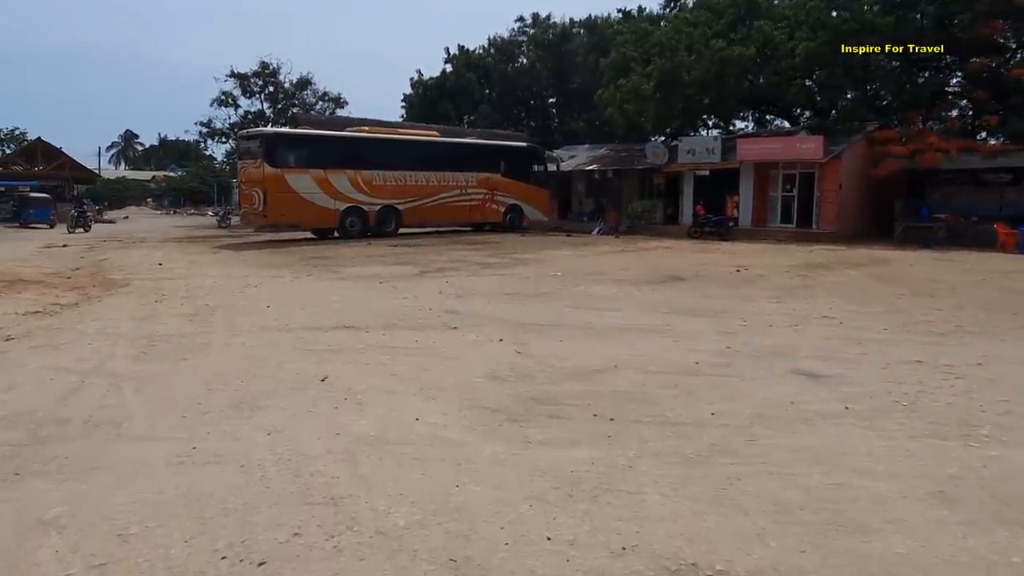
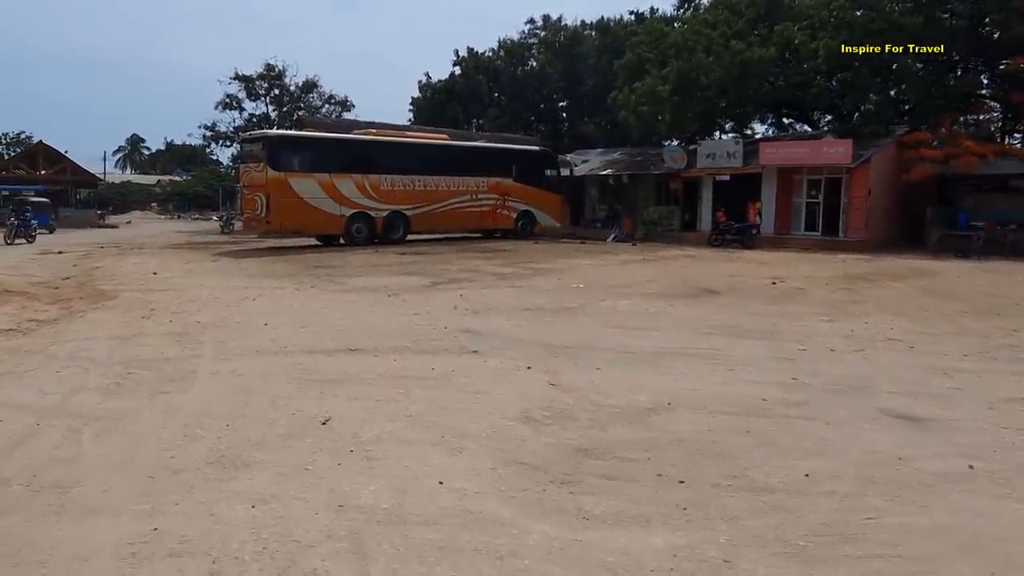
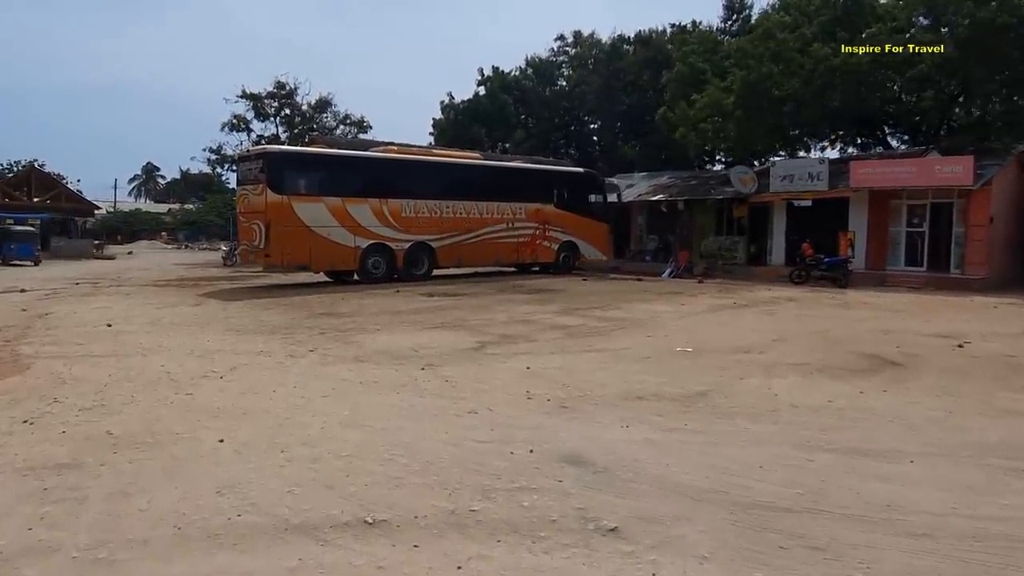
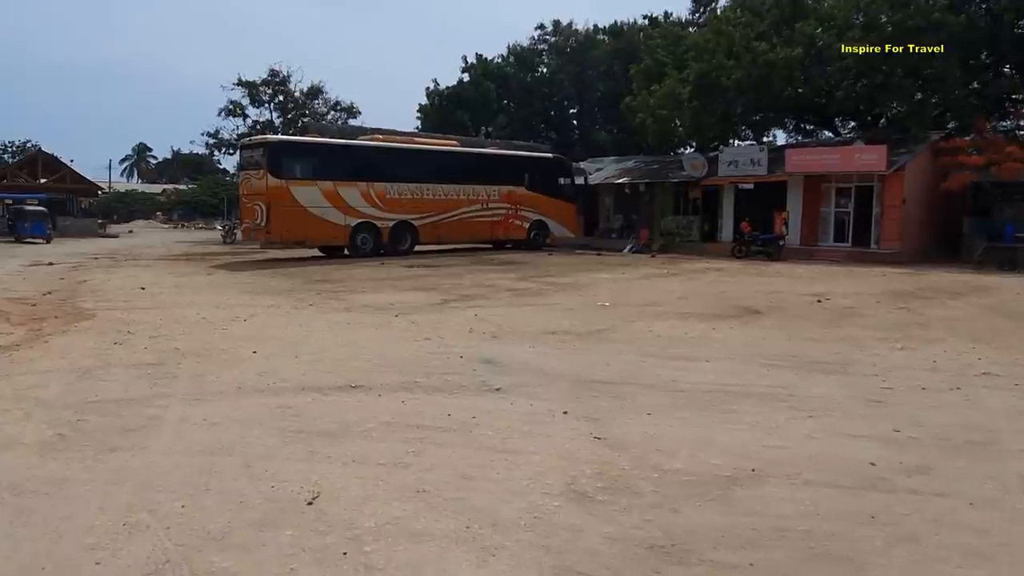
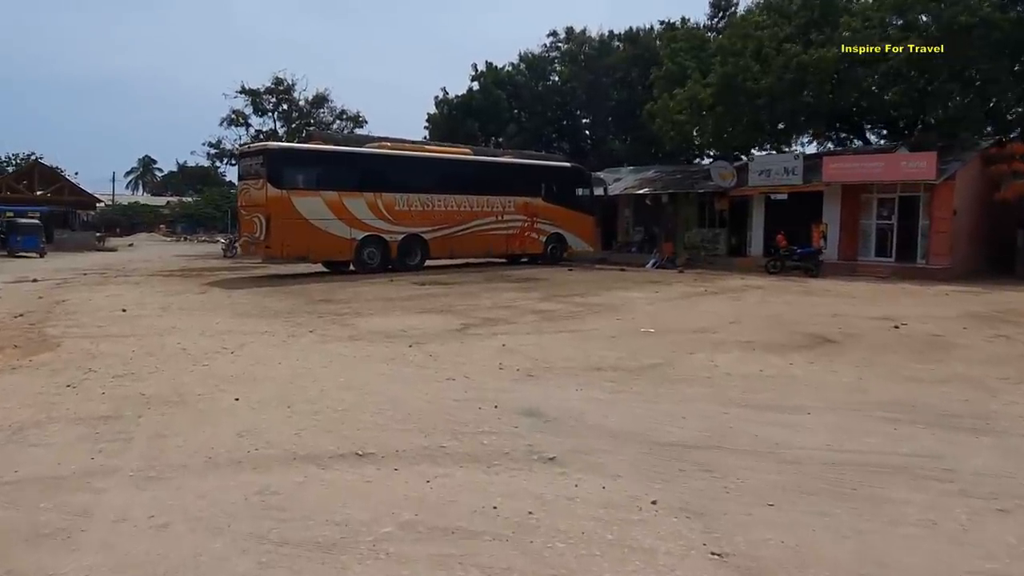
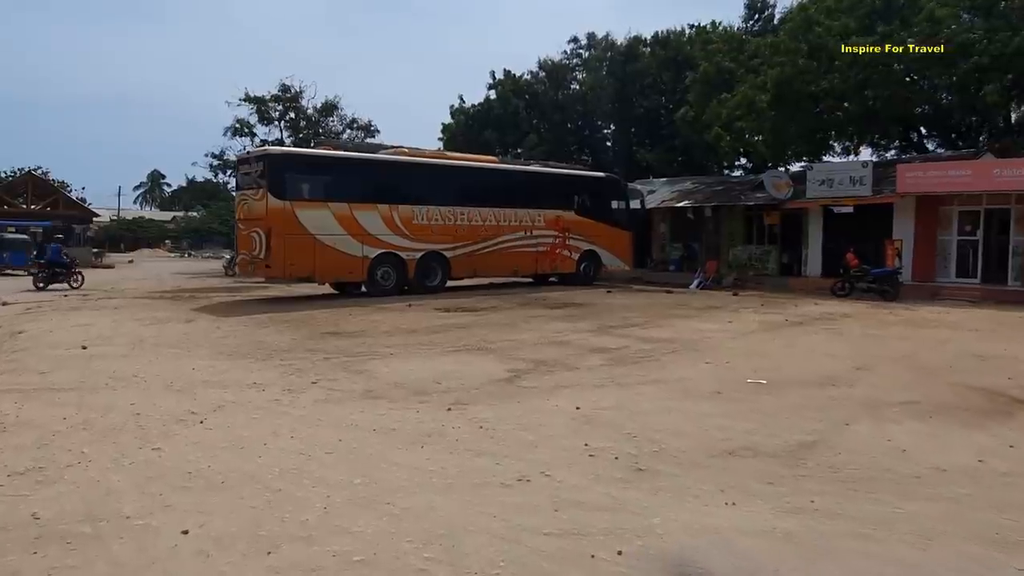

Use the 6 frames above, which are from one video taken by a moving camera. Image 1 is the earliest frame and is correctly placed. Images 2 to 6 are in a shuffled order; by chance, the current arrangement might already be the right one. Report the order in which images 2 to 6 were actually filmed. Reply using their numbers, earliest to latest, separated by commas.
2, 4, 5, 3, 6
